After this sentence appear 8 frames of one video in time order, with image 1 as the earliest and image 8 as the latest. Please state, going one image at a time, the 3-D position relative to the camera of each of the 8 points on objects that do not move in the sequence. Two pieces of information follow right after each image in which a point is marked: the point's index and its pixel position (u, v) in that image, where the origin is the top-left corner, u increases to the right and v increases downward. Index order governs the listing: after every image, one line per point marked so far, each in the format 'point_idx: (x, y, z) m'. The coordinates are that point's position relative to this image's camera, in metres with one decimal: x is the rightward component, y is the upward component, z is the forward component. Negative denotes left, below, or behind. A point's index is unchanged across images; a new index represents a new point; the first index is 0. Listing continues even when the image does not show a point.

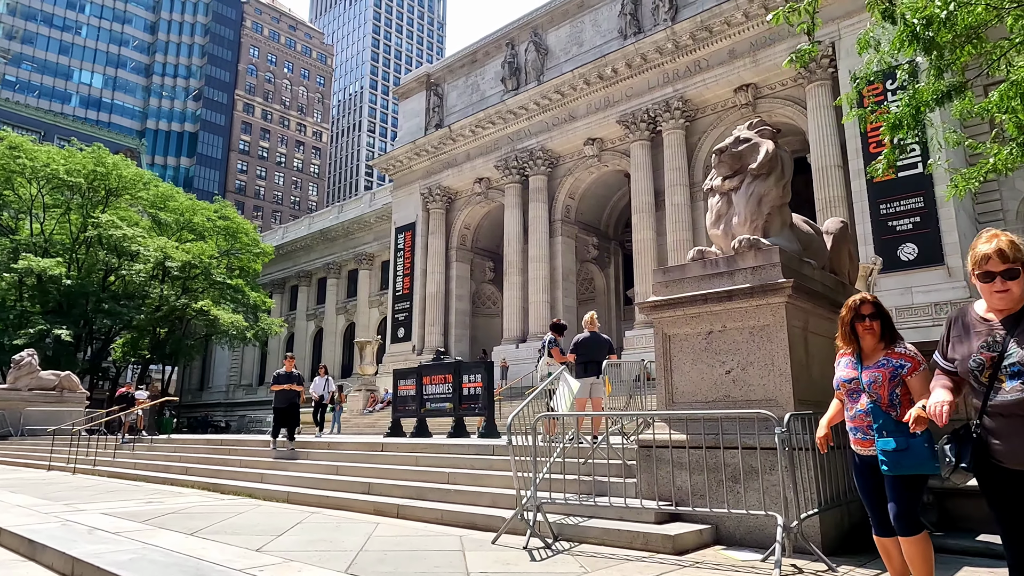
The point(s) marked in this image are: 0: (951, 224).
0: (+12.5, +1.8, +18.9) m
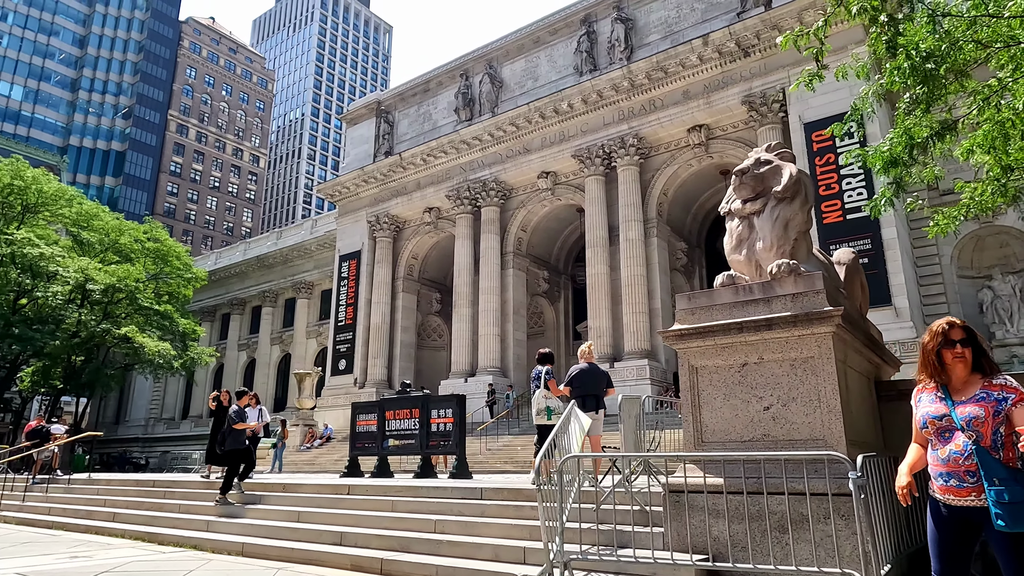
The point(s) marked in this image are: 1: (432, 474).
0: (+11.3, +0.6, +19.5) m
1: (-1.2, -2.9, +10.2) m
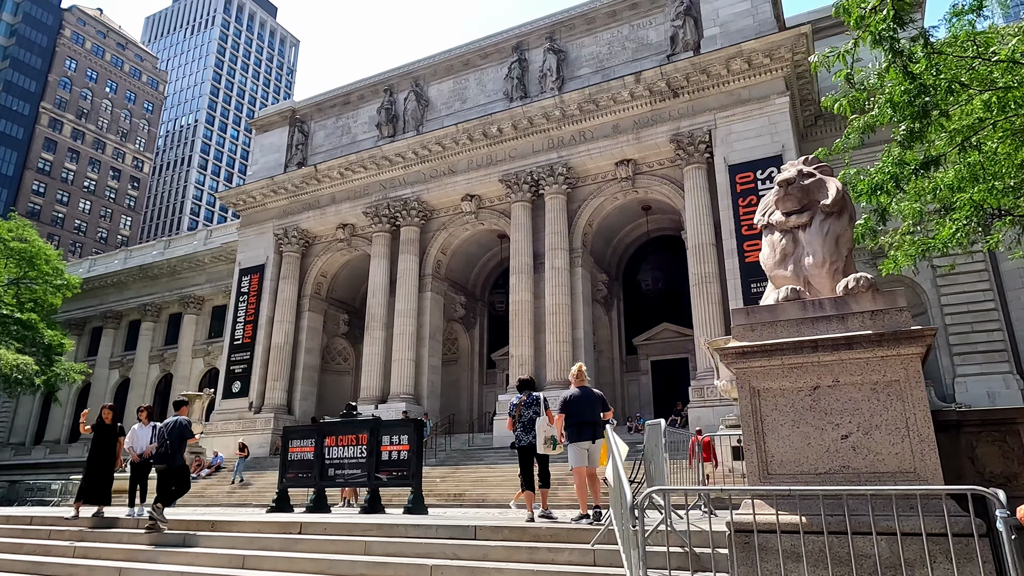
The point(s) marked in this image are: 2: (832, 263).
0: (+9.2, -0.6, +20.4) m
1: (-1.8, -3.0, +9.1) m
2: (+2.5, +0.2, +5.3) m
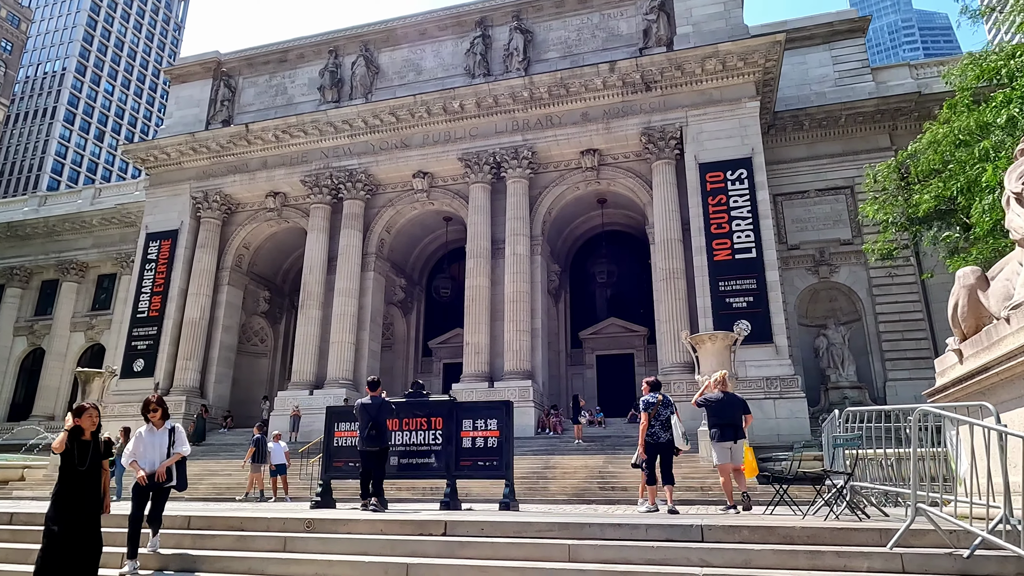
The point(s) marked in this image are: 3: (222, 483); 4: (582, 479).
0: (+8.4, -0.6, +20.9) m
1: (-0.6, -2.6, +7.8) m
2: (+4.5, +0.4, +4.8) m
3: (-8.0, -5.3, +18.4) m
4: (+1.7, -4.7, +16.3) m
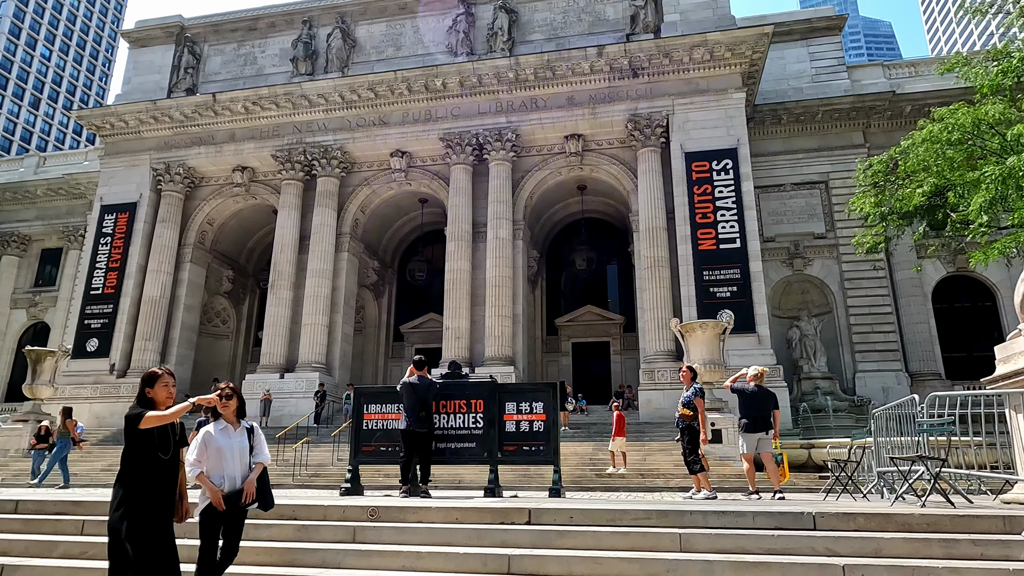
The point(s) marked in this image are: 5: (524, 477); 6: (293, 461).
0: (+7.9, -0.3, +21.1) m
1: (-0.2, -2.3, +7.4) m
2: (+5.3, +0.5, +4.8) m
3: (-8.3, -4.7, +17.4) m
4: (+1.5, -4.3, +16.1) m
5: (+0.3, -3.9, +13.6) m
6: (-5.6, -4.5, +17.3) m
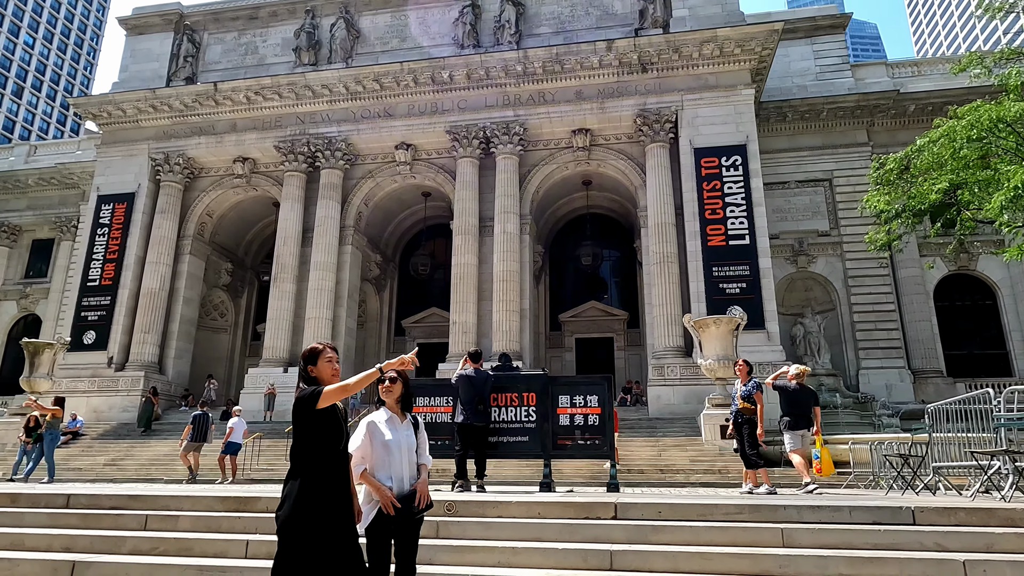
0: (+8.2, -0.2, +21.1) m
1: (+0.4, -2.2, +7.3) m
2: (+5.9, +0.5, +4.8) m
3: (-8.0, -4.5, +17.1) m
4: (+1.9, -4.2, +16.0) m
5: (+0.7, -3.8, +13.5) m
6: (-5.2, -4.3, +17.1) m
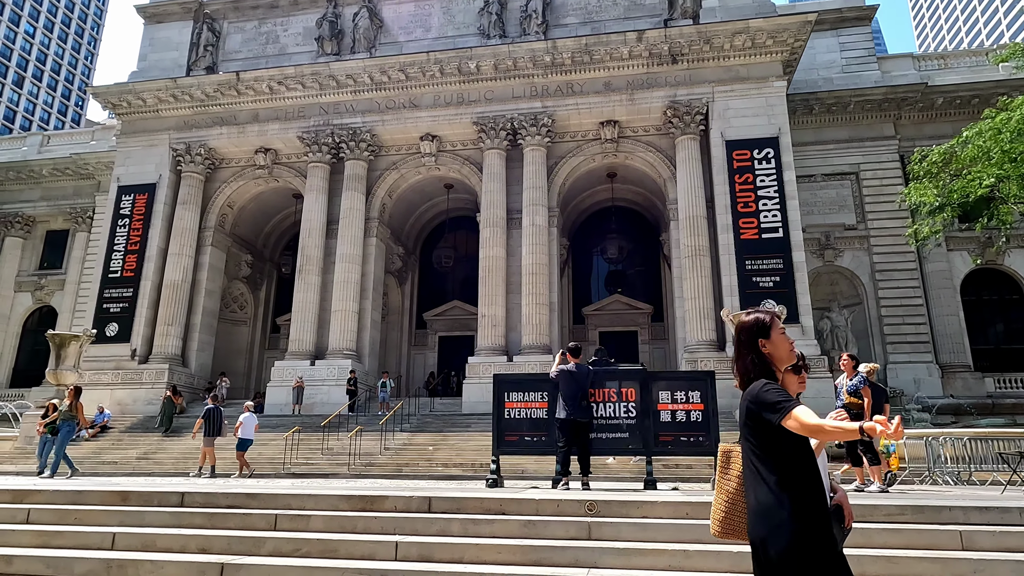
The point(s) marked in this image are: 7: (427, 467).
0: (+9.2, 0.0, +21.0) m
1: (+1.5, -2.1, +7.1) m
2: (+7.0, +0.5, +4.6) m
3: (-6.9, -4.3, +16.9) m
4: (+2.9, -4.0, +15.9) m
5: (+1.8, -3.6, +13.4) m
6: (-4.2, -4.1, +16.9) m
7: (-2.0, -4.2, +15.5) m
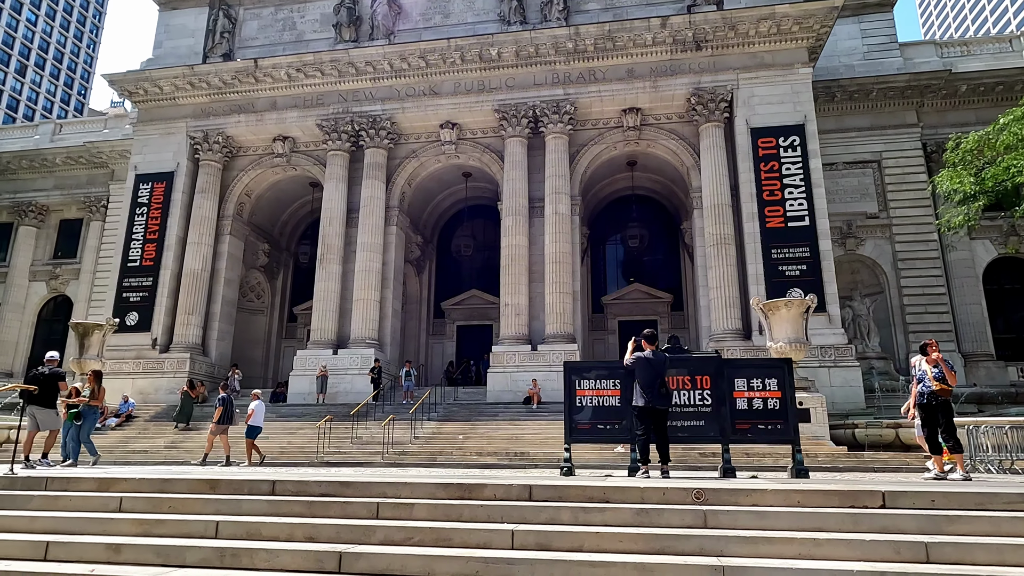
0: (+10.0, +0.4, +20.9) m
1: (+2.3, -2.0, +7.1) m
2: (+7.8, +0.6, +4.5) m
3: (-6.1, -4.0, +16.9) m
4: (+3.7, -3.8, +15.8) m
5: (+2.5, -3.4, +13.3) m
6: (-3.4, -3.8, +16.9) m
7: (-1.2, -3.9, +15.5) m
